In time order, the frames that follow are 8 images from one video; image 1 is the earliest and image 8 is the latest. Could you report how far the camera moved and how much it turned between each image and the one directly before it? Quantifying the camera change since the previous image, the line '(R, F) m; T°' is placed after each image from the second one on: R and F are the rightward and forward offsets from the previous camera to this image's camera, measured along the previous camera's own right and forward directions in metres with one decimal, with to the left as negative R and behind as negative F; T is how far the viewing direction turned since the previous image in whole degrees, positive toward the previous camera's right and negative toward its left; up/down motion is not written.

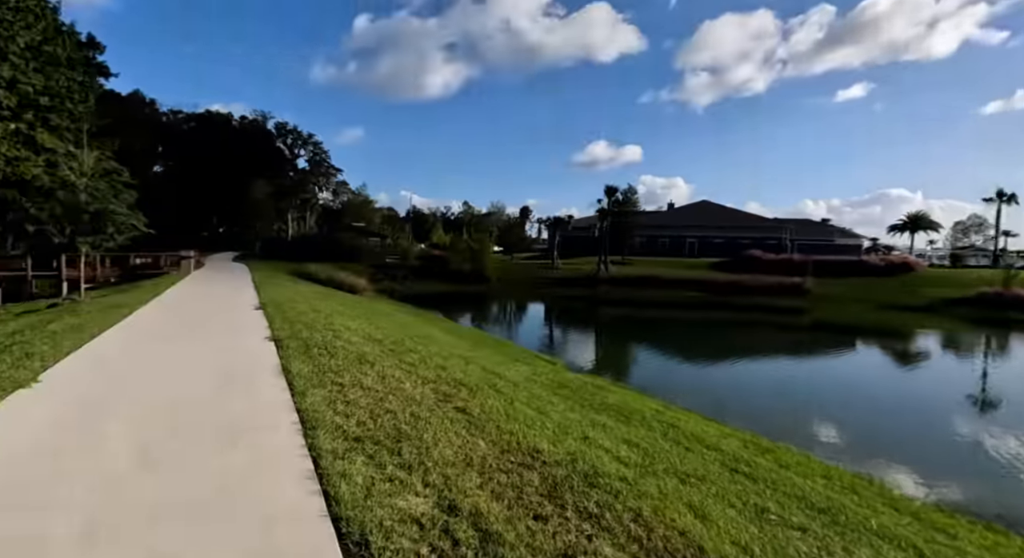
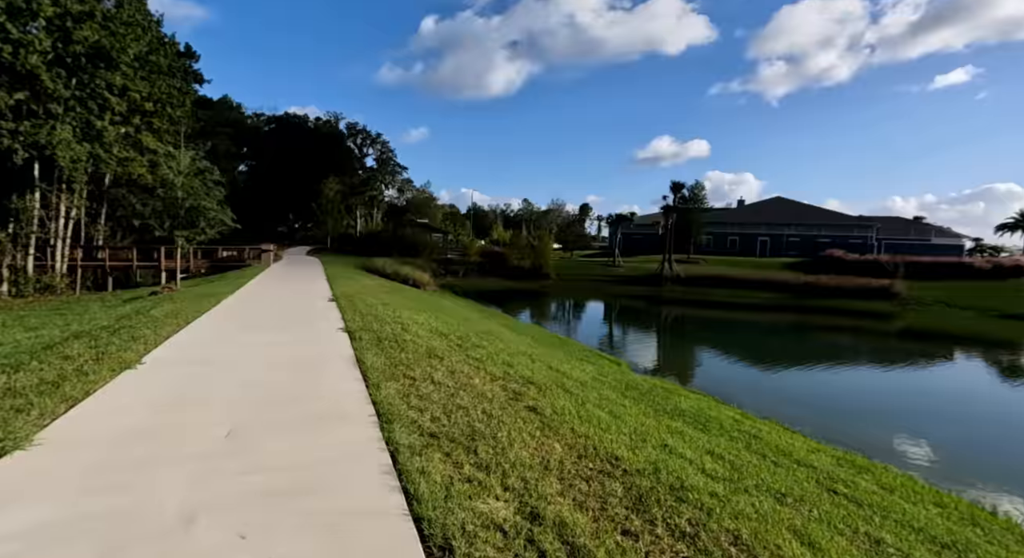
(-0.1, +0.1) m; -6°
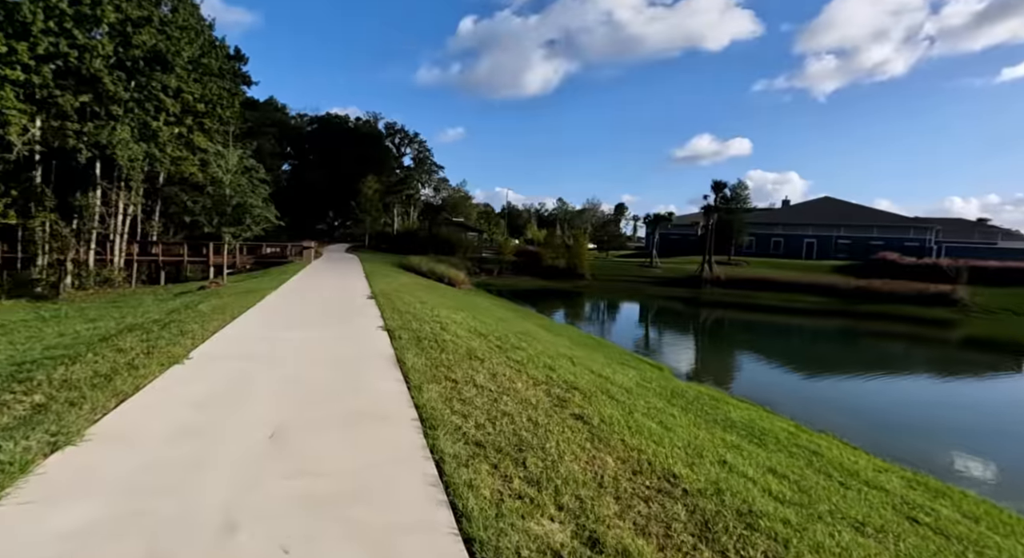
(-0.1, +0.2) m; -4°
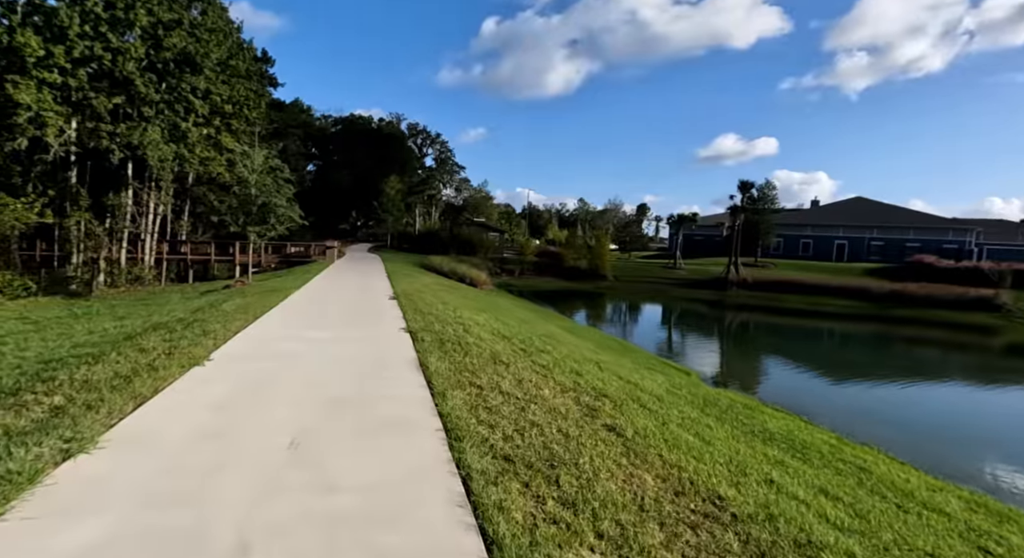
(-0.1, +0.2) m; -2°
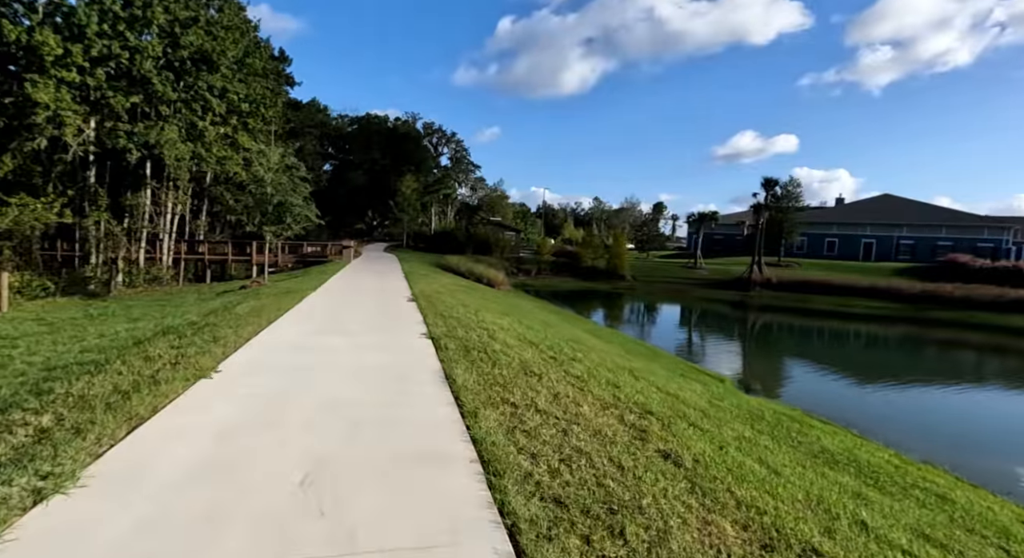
(-0.2, +0.5) m; -2°
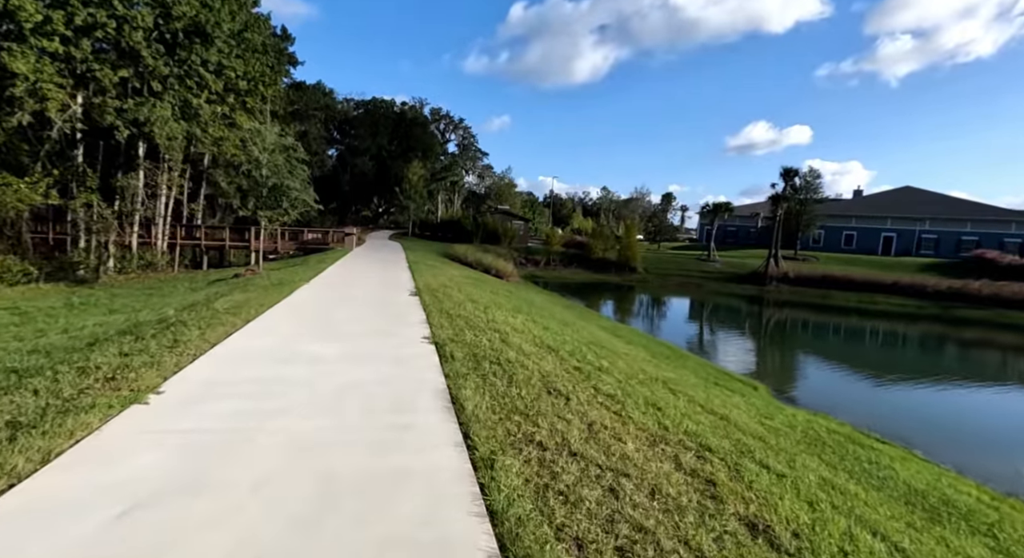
(-0.1, +1.0) m; -1°
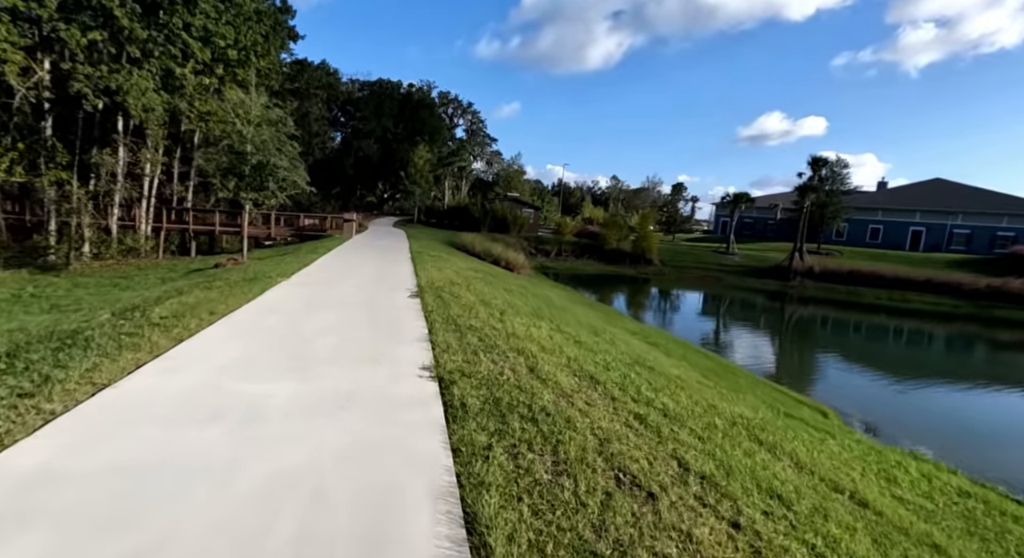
(-0.2, +1.6) m; -1°
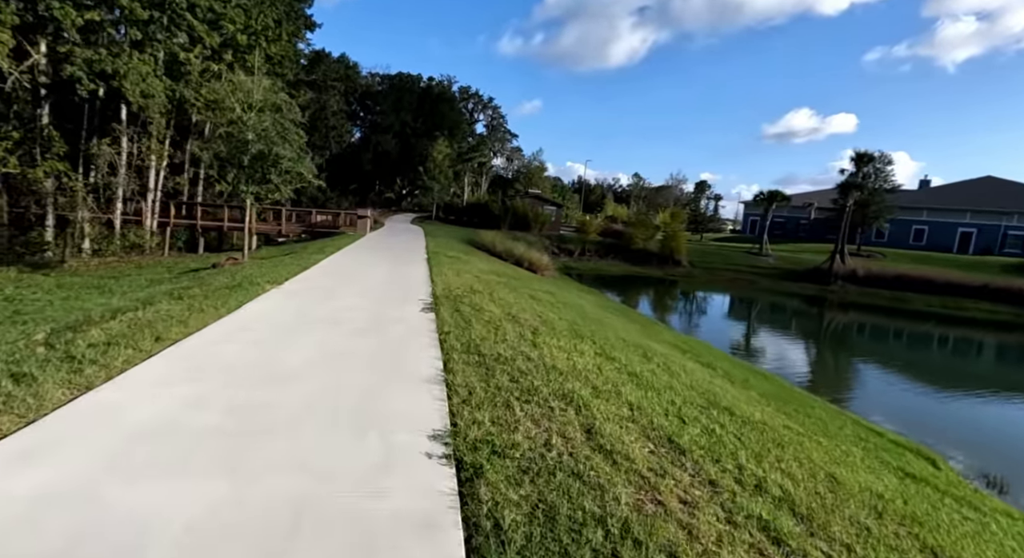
(-0.2, +1.3) m; -2°
